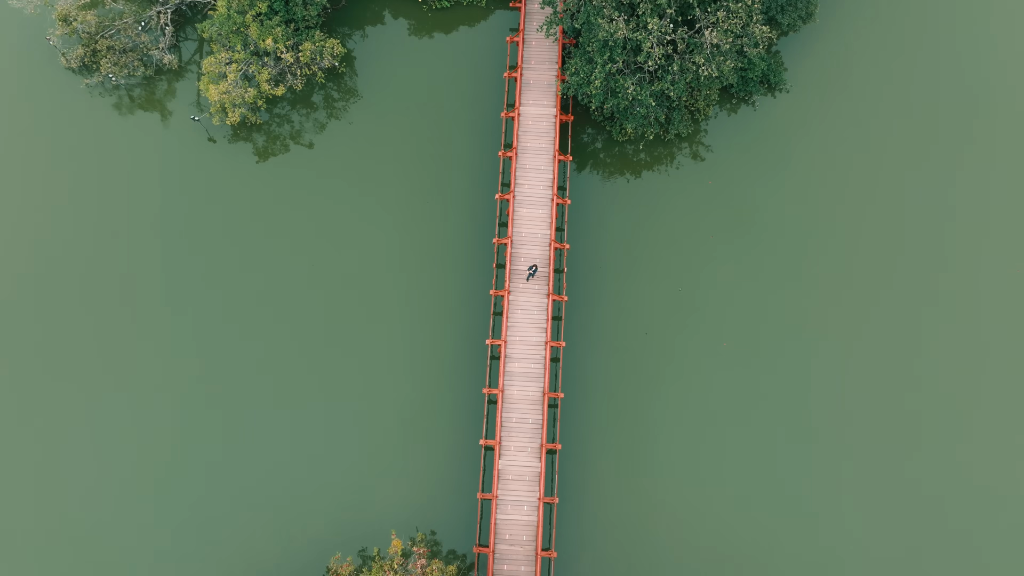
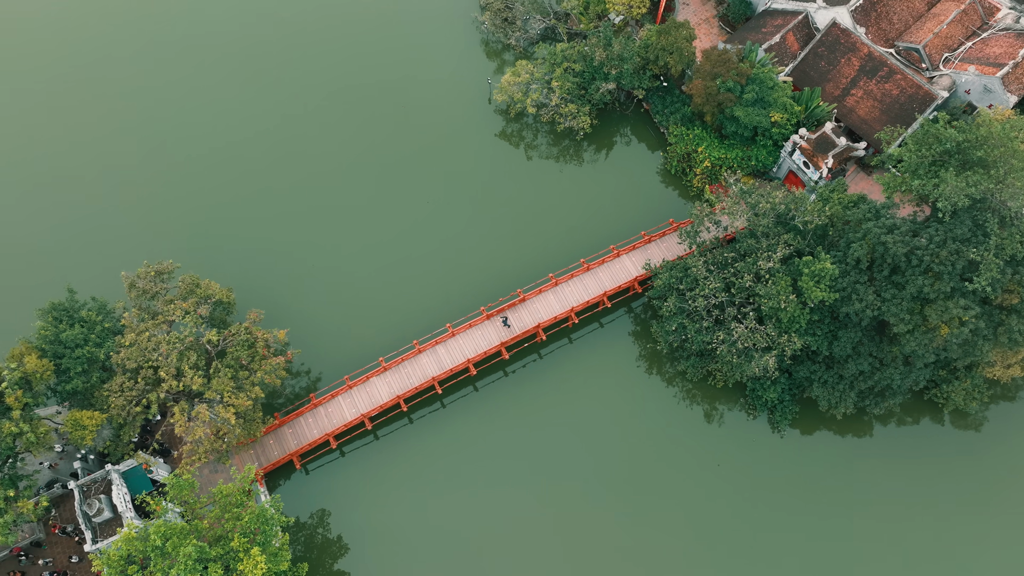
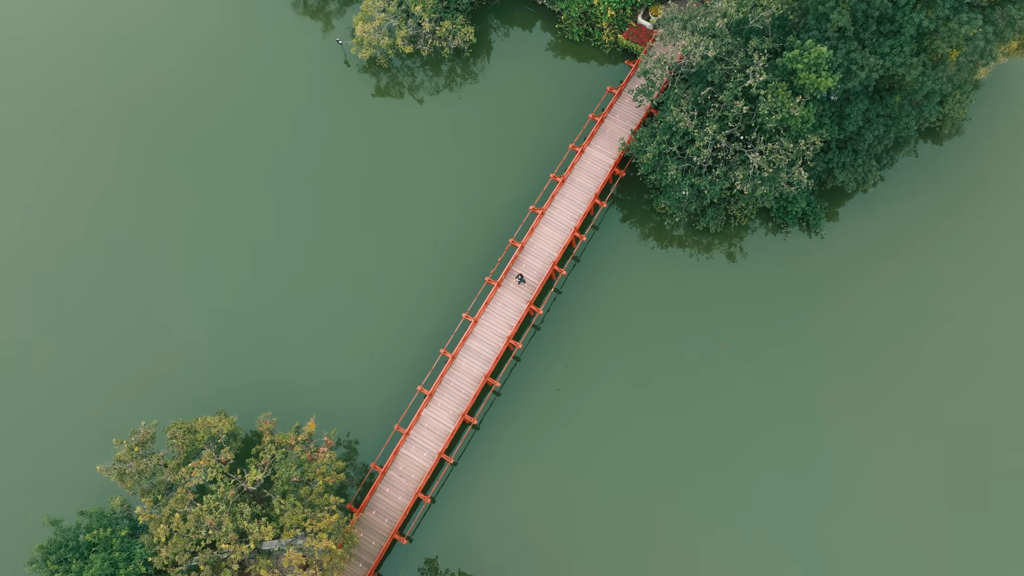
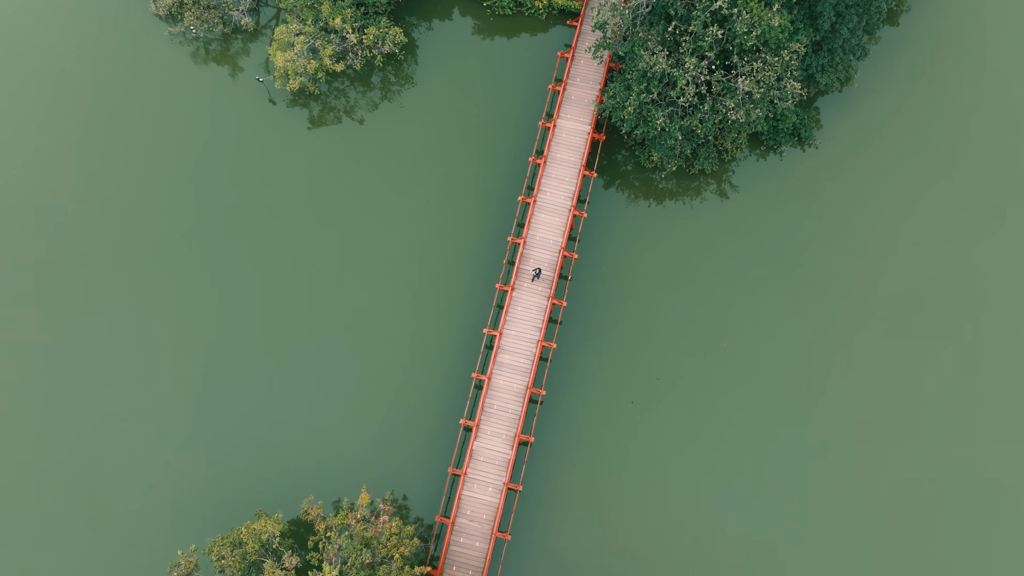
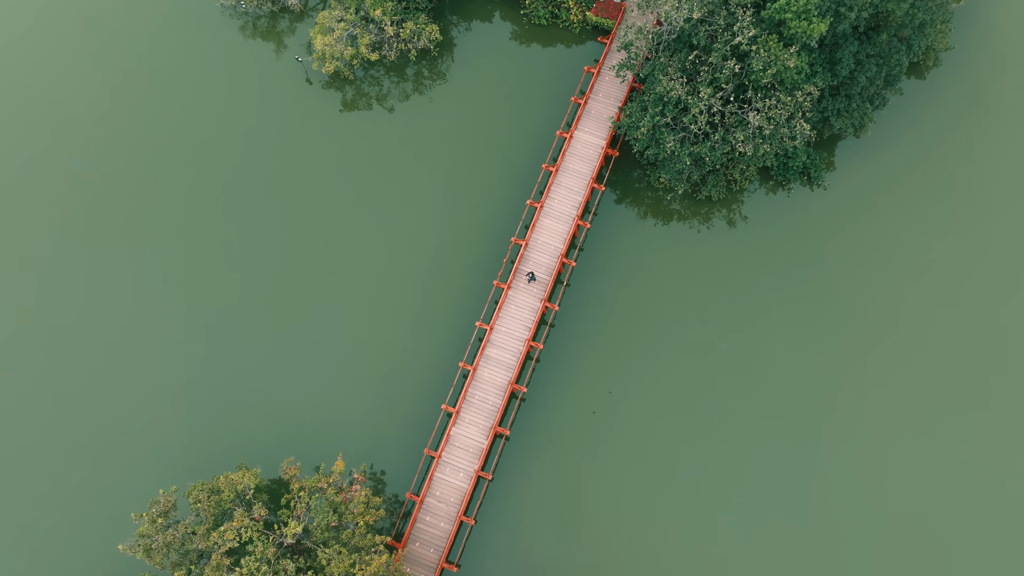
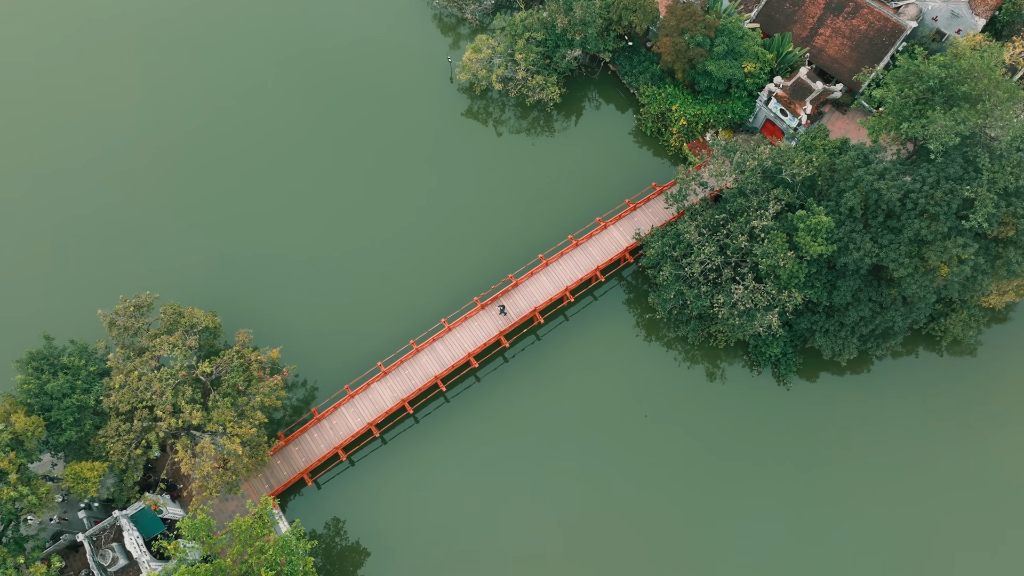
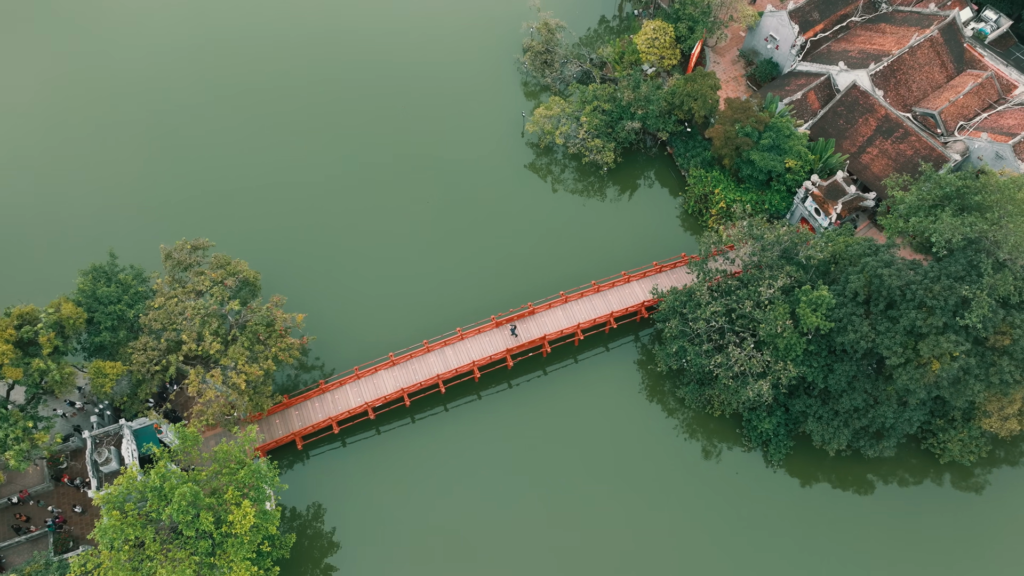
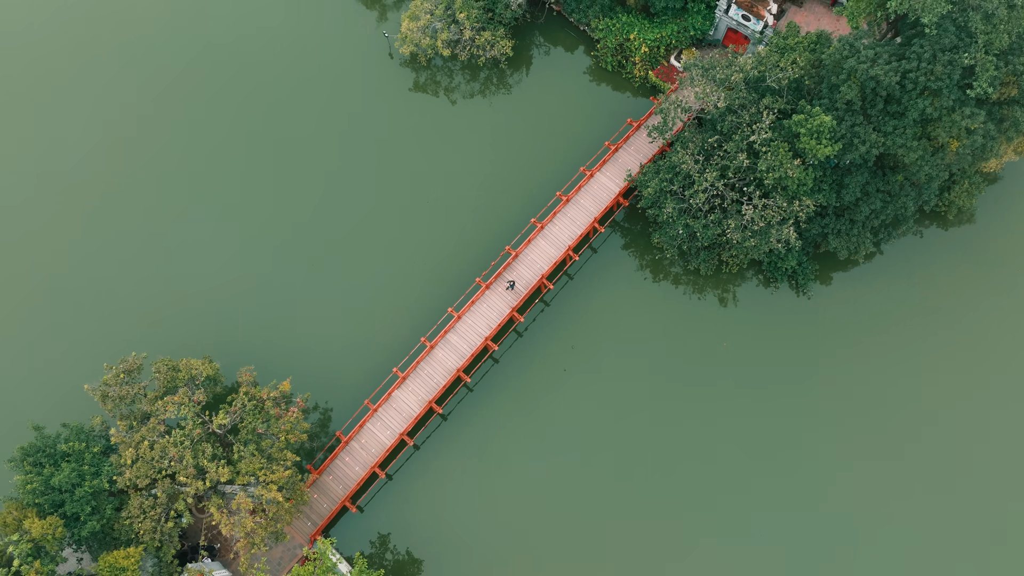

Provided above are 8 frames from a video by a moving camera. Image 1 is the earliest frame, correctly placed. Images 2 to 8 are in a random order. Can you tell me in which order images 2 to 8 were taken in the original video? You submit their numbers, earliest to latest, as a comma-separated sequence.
4, 5, 3, 8, 6, 2, 7
